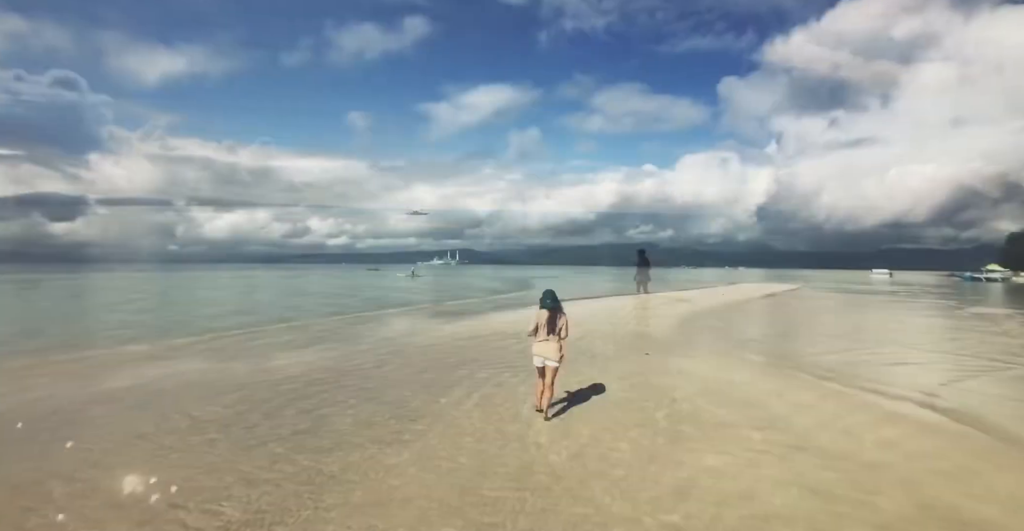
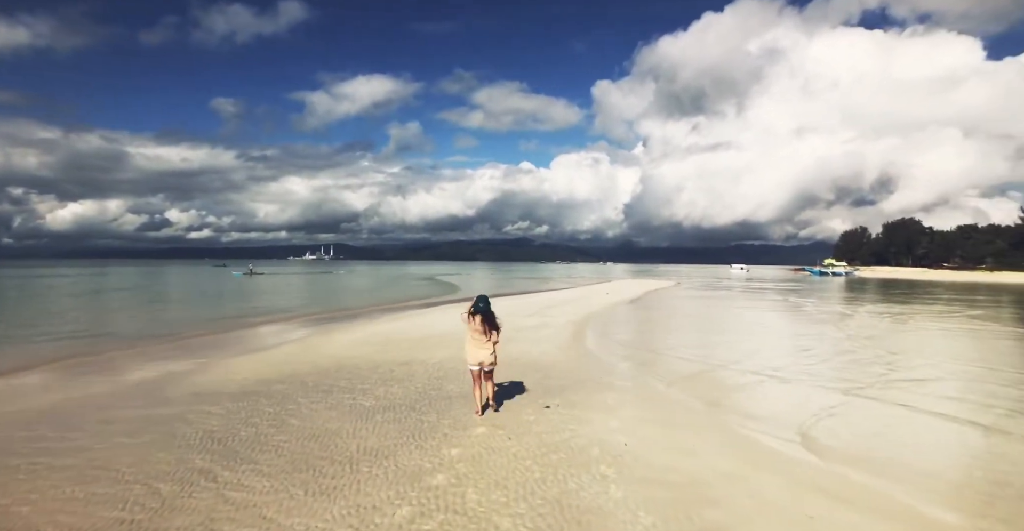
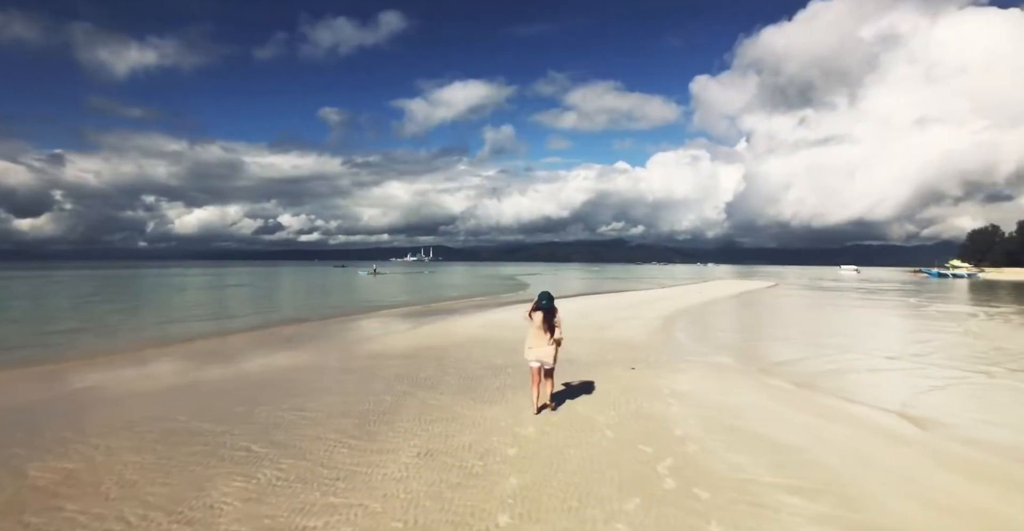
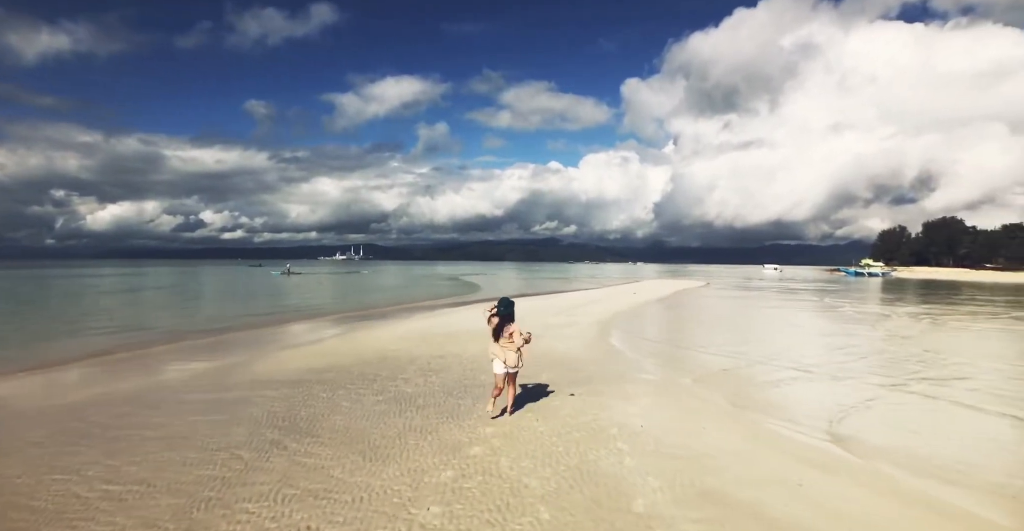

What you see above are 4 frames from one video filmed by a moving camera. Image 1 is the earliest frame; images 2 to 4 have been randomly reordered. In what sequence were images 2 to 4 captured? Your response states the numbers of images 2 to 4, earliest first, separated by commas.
3, 4, 2
